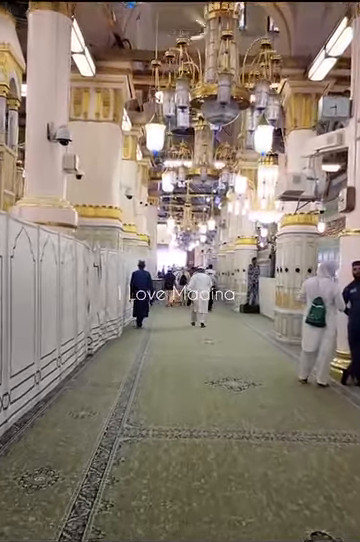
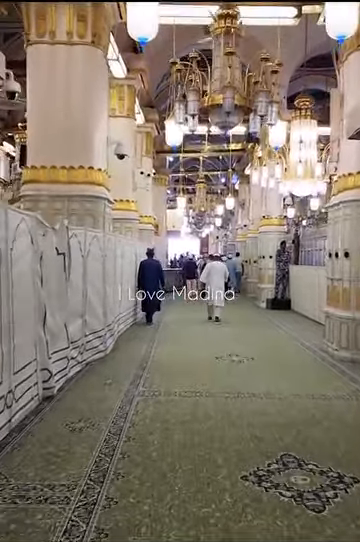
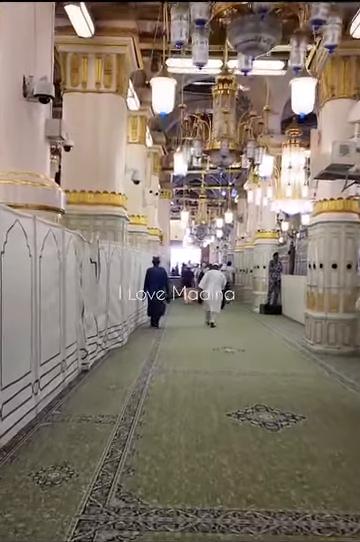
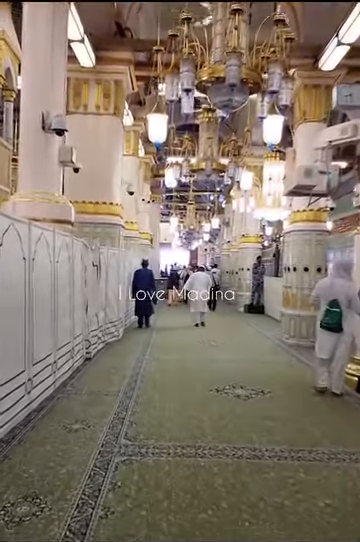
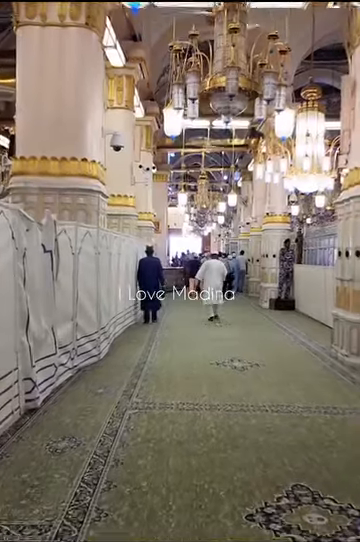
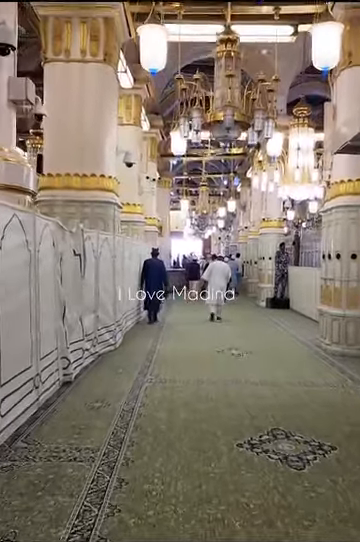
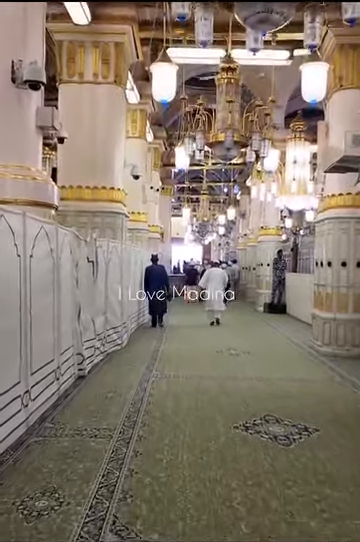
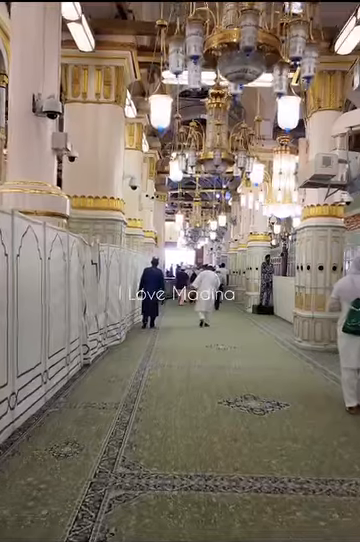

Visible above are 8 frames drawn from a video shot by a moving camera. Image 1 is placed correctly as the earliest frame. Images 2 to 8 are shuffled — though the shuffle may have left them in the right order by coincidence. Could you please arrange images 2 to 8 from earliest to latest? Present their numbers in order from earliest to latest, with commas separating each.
4, 8, 3, 7, 6, 2, 5
